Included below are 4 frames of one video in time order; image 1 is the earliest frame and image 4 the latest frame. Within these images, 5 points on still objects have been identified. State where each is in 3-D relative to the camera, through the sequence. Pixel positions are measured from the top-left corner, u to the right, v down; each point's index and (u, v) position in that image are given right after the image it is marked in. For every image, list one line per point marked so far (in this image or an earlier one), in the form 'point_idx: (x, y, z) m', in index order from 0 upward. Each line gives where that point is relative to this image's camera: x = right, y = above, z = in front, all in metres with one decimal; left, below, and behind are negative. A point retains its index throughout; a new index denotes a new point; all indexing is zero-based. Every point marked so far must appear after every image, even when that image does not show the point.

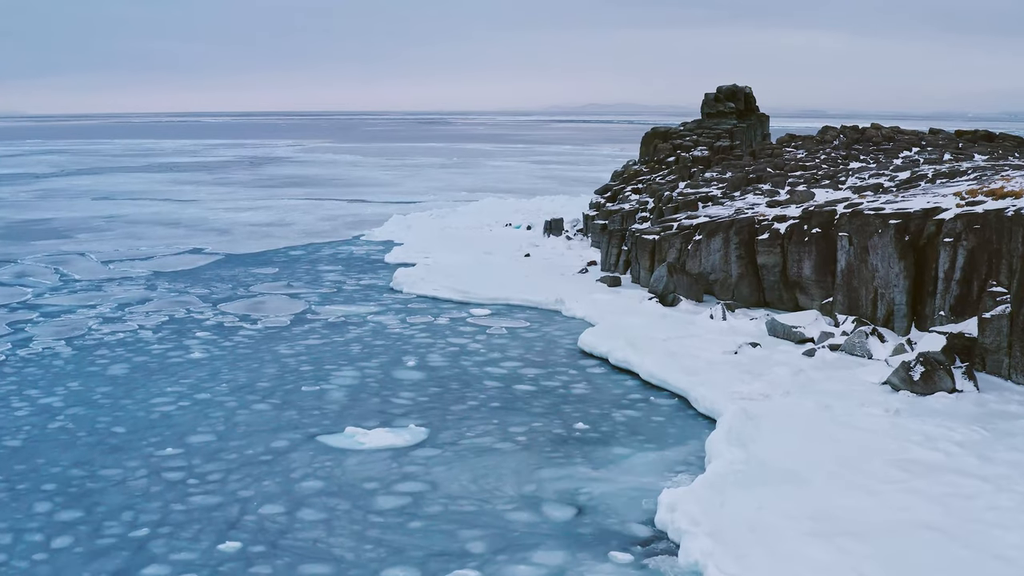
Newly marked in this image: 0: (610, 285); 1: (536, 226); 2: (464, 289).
0: (+1.5, +0.1, +13.3) m
1: (+0.6, +1.4, +19.8) m
2: (-0.8, 0.0, +14.0) m
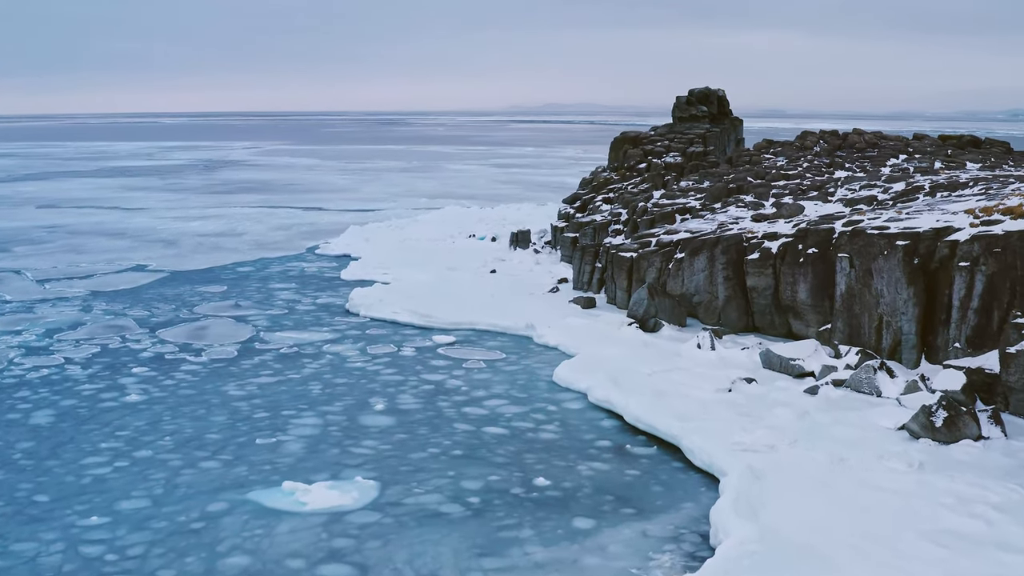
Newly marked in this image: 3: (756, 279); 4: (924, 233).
0: (+1.1, -0.3, +12.3) m
1: (-0.2, +1.1, +18.7) m
2: (-1.3, -0.4, +12.8) m
3: (+3.0, +0.1, +10.3) m
4: (+4.2, +0.6, +8.6) m
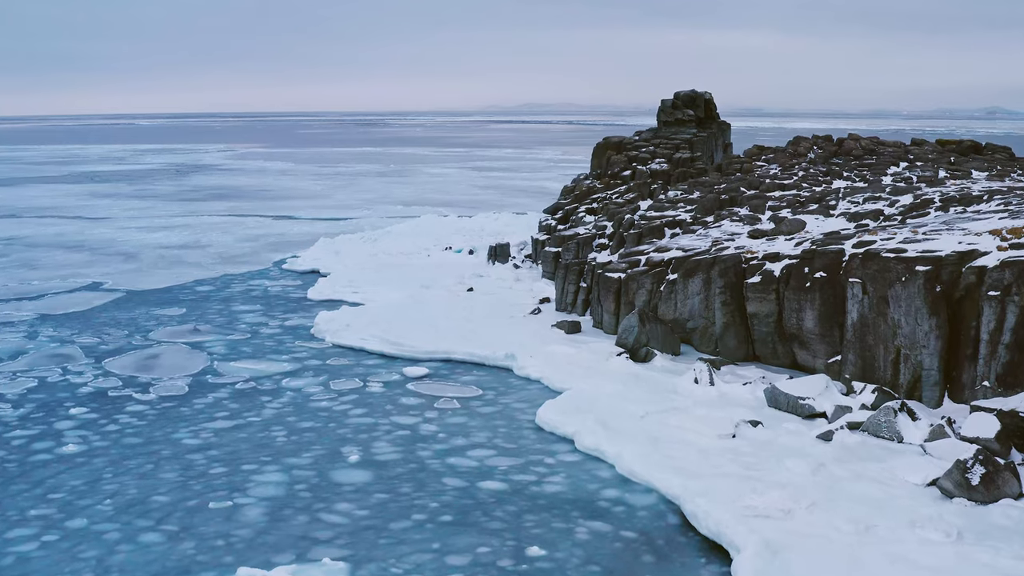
0: (+0.8, -0.6, +11.3) m
1: (-0.7, +0.8, +17.7) m
2: (-1.6, -0.7, +11.9) m
3: (+2.7, -0.2, +9.4) m
4: (+4.0, +0.3, +7.7) m
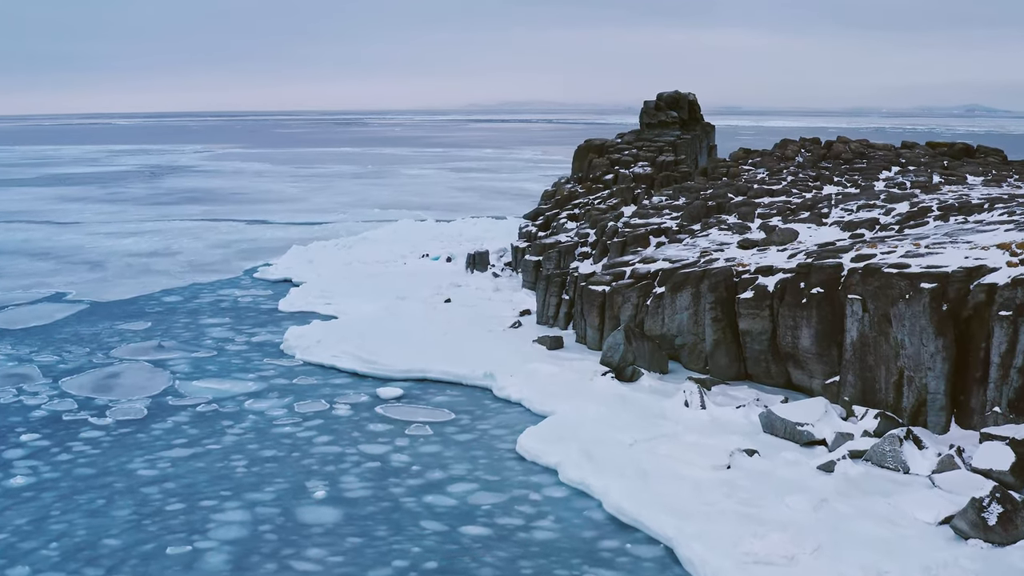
0: (+0.5, -0.8, +10.8) m
1: (-1.1, +0.6, +17.1) m
2: (-1.9, -0.9, +11.3) m
3: (+2.5, -0.3, +8.9) m
4: (+3.8, +0.1, +7.2) m
